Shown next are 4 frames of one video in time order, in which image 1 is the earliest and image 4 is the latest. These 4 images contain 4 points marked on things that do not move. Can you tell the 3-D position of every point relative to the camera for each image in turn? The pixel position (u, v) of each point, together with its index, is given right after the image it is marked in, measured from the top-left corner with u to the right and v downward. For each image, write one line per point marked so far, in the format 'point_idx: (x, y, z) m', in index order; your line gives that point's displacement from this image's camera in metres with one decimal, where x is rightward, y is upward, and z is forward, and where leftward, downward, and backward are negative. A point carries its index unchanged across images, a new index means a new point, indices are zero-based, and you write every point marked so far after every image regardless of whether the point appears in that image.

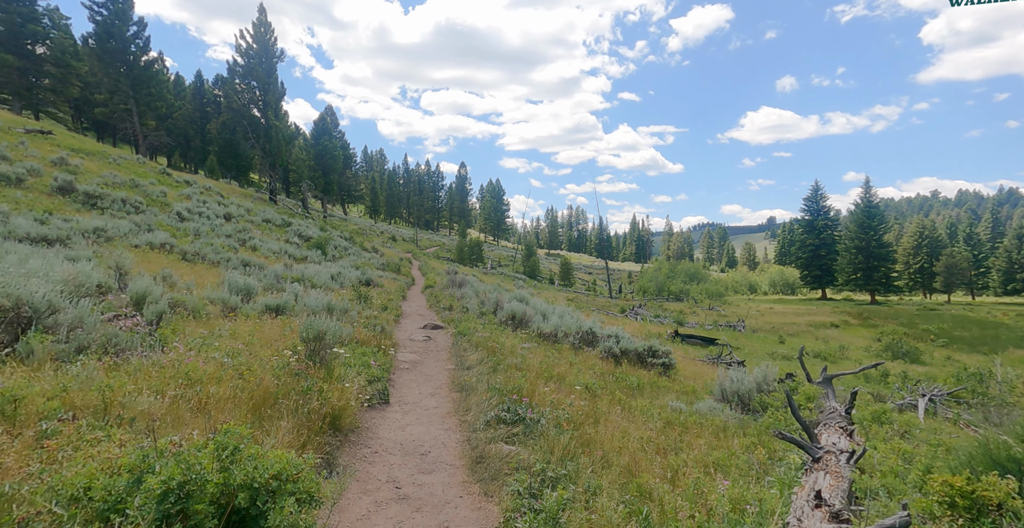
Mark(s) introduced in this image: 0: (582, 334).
0: (+2.2, -2.2, +16.3) m
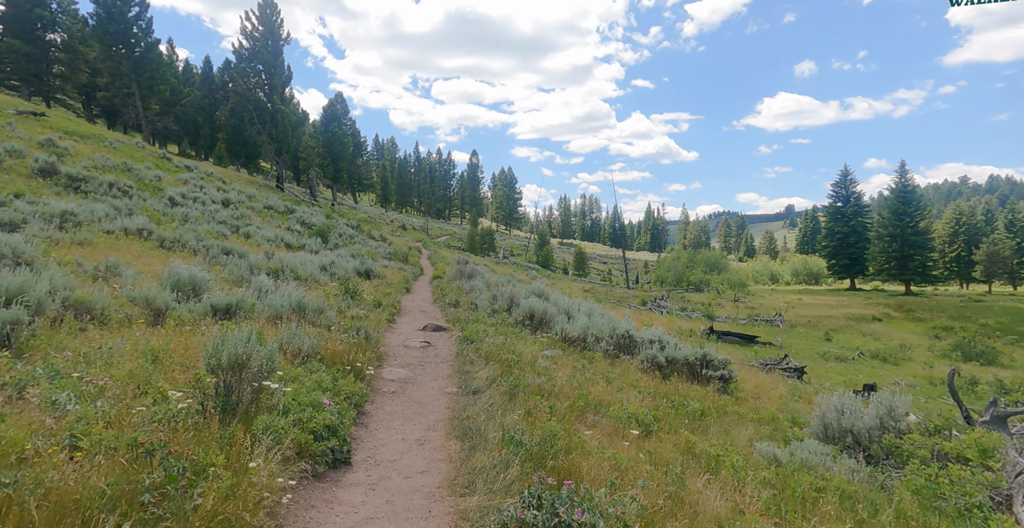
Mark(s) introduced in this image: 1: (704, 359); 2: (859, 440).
0: (+2.7, -1.9, +13.3) m
1: (+4.5, -2.2, +12.2) m
2: (+5.1, -2.6, +7.5) m
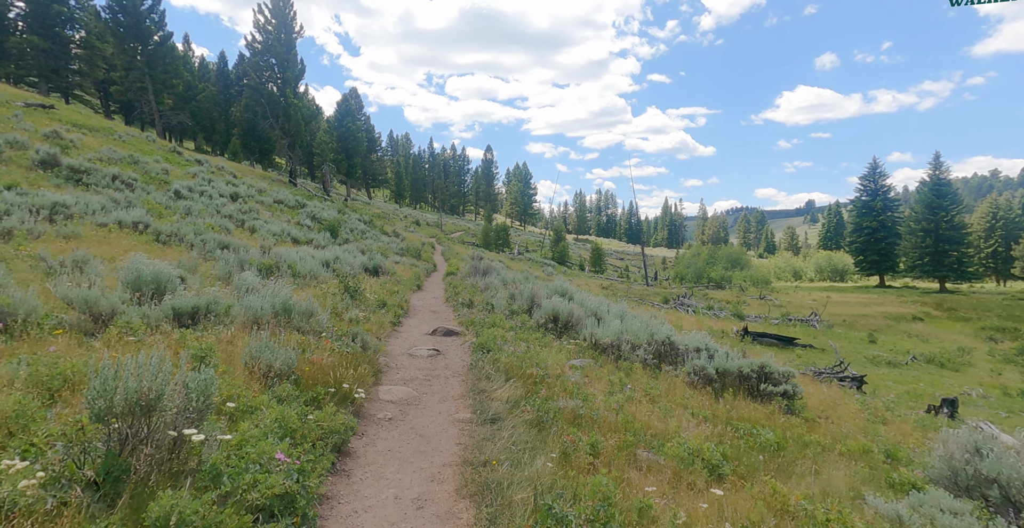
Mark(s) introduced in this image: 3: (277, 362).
0: (+3.2, -1.8, +11.4) m
1: (+5.0, -2.1, +10.3) m
2: (+5.5, -2.5, +5.6) m
3: (-2.8, -1.2, +6.2) m
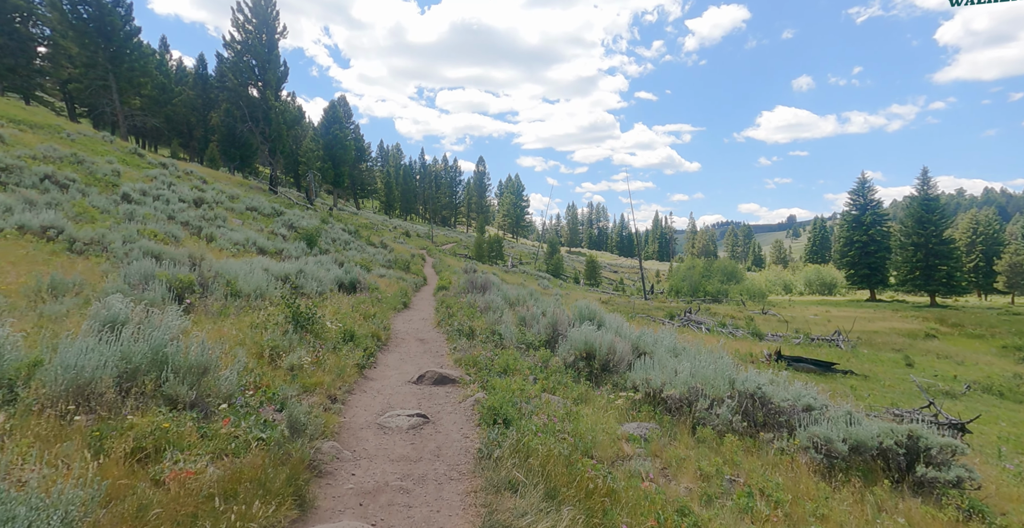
0: (+3.5, -2.1, +7.8) m
1: (+5.3, -2.4, +6.7) m
2: (+5.9, -2.7, +2.1) m
3: (-2.4, -1.3, +2.5) m
